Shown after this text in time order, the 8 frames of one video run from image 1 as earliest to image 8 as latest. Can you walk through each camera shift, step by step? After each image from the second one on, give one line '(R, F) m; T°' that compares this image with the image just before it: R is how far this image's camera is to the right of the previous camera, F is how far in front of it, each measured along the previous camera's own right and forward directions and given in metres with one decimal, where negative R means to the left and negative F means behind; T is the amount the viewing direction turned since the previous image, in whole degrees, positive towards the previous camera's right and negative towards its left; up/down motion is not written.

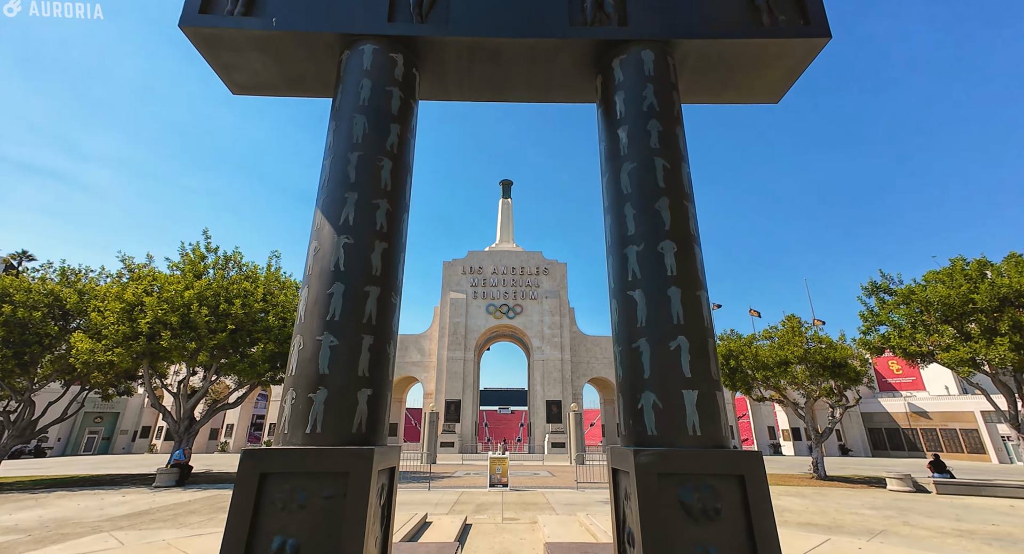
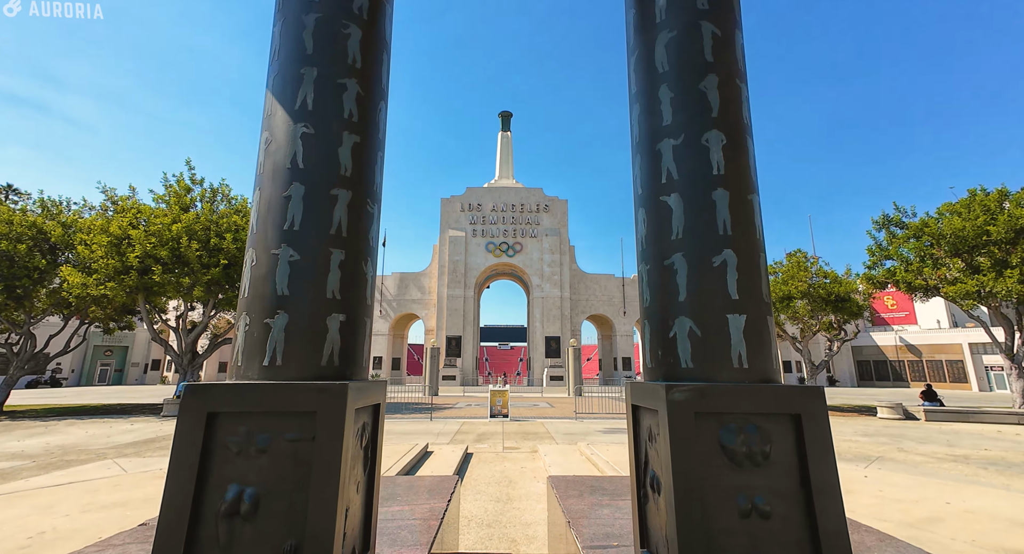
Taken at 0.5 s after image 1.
(0.0, +0.5) m; 0°
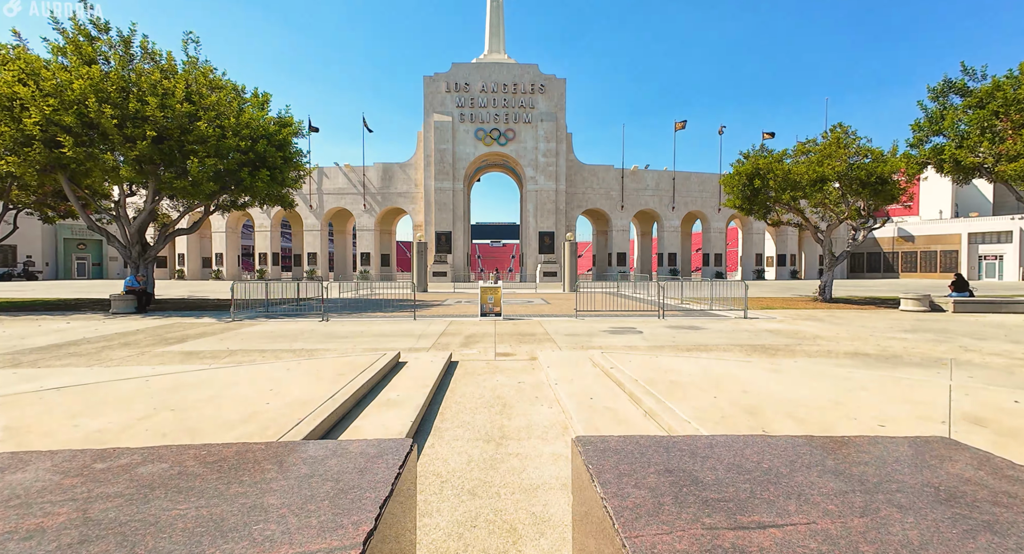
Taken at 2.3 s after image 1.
(0.0, +2.5) m; +1°
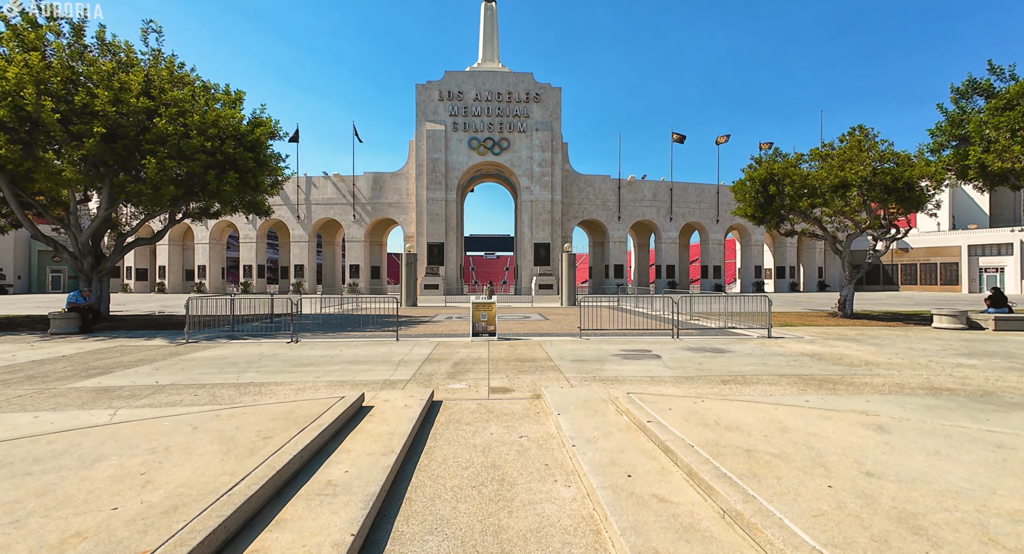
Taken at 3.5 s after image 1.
(-0.1, +1.8) m; +1°
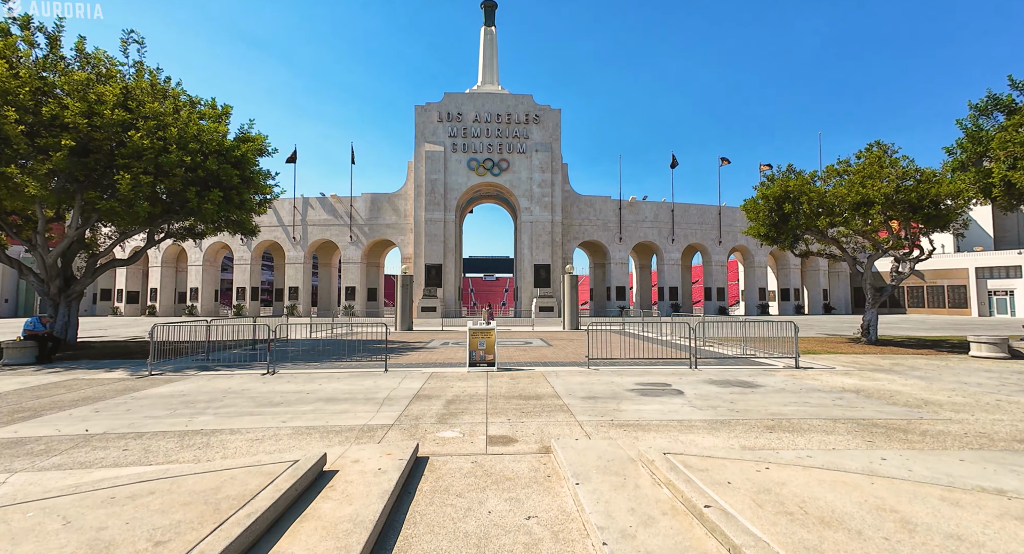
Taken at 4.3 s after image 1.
(0.0, +1.3) m; 0°
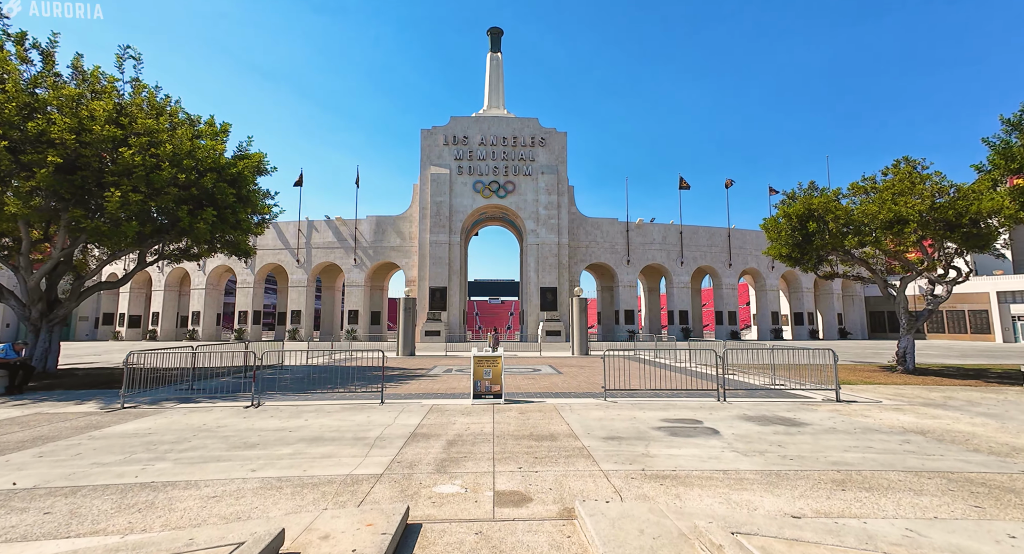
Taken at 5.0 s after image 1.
(-0.1, +1.1) m; -1°
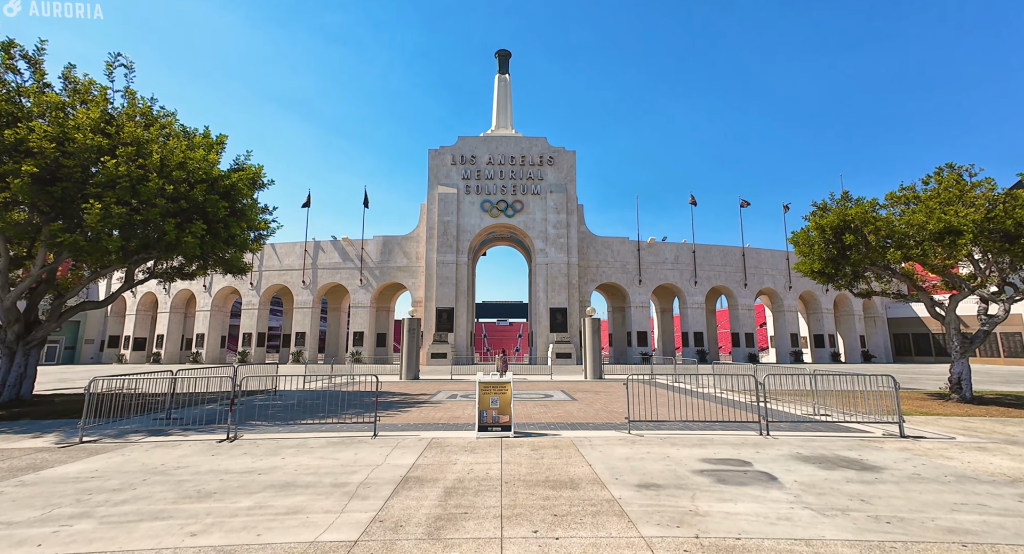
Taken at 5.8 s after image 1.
(0.0, +1.3) m; -1°
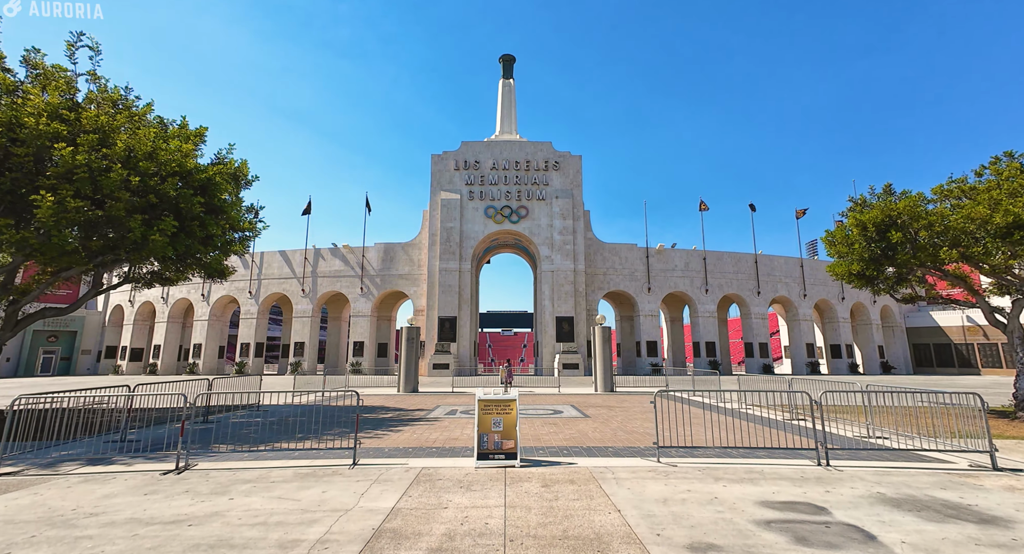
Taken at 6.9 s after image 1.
(0.0, +1.7) m; -1°
